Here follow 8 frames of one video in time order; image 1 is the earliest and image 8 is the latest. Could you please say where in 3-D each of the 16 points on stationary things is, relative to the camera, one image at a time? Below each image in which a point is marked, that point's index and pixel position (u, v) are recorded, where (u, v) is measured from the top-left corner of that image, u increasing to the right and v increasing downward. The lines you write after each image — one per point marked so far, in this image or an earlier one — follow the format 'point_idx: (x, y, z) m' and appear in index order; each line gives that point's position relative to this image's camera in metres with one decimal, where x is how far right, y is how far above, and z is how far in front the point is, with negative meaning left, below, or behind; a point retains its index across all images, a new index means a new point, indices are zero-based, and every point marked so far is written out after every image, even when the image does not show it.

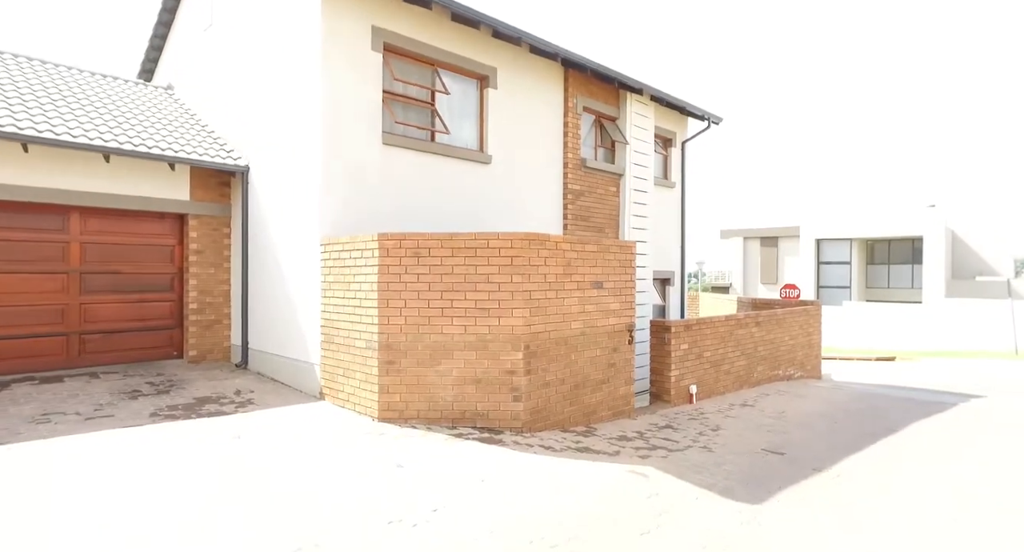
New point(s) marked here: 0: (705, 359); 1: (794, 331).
0: (+3.0, -1.3, +9.4) m
1: (+5.6, -1.1, +11.8) m
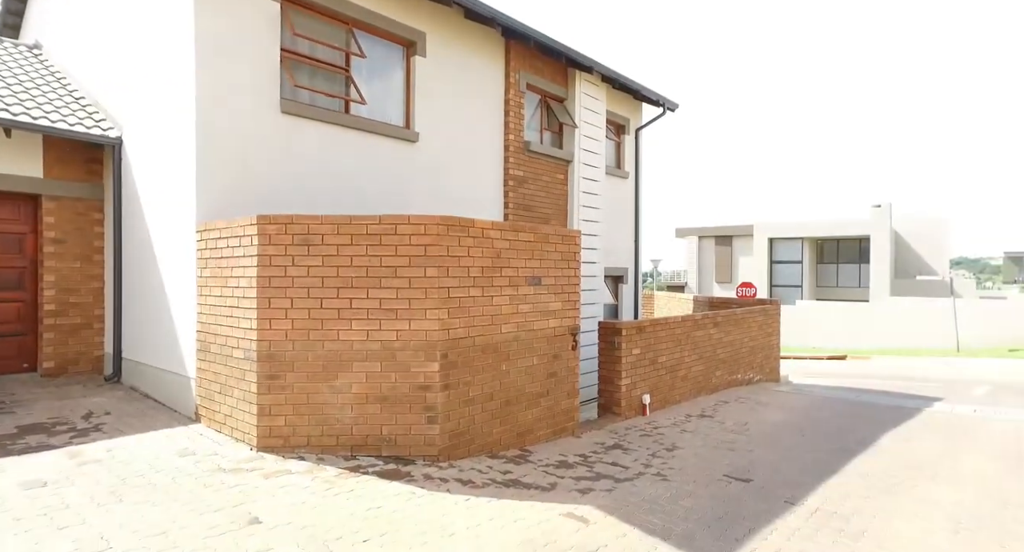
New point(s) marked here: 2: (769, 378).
0: (+2.1, -1.3, +8.4) m
1: (+4.5, -1.0, +11.0) m
2: (+5.2, -2.1, +12.0) m
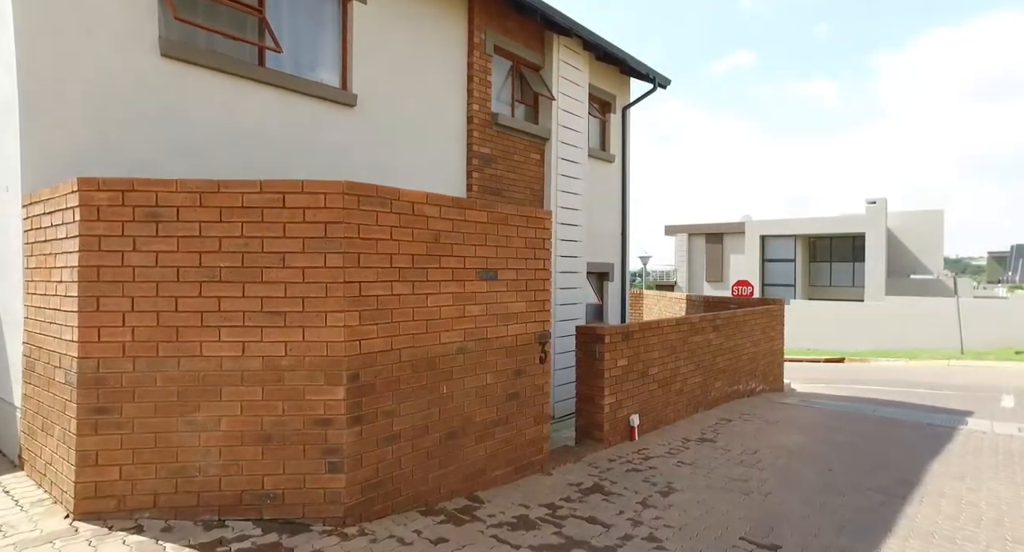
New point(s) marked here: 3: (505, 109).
0: (+1.6, -1.2, +7.0) m
1: (+4.0, -1.0, +9.7) m
2: (+4.7, -2.0, +10.6) m
3: (-0.1, +2.5, +8.9) m
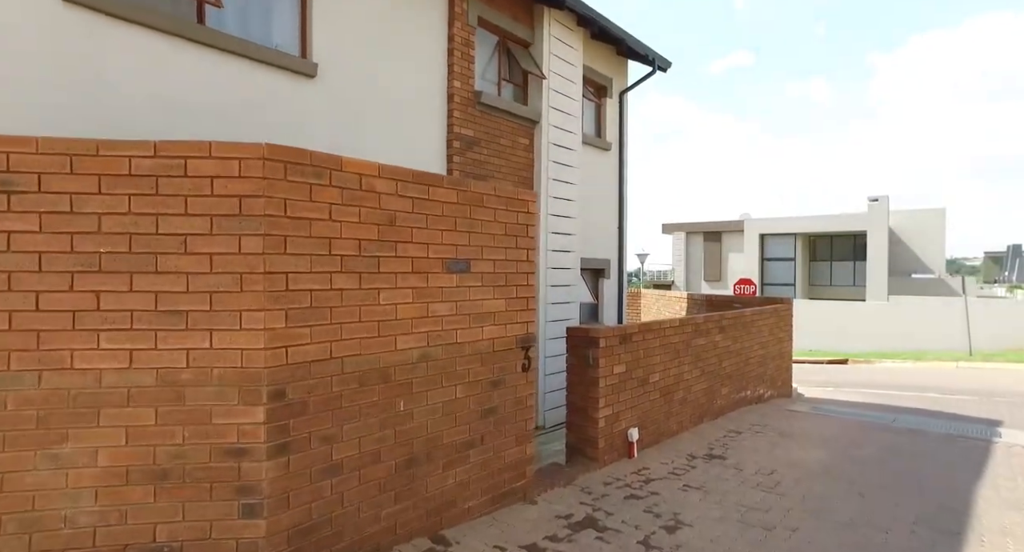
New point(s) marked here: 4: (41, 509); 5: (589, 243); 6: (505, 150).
0: (+1.5, -1.2, +6.2) m
1: (+3.8, -0.9, +8.9) m
2: (+4.5, -1.9, +9.8) m
3: (-0.3, +2.6, +8.1) m
4: (-2.1, -1.0, +2.7) m
5: (+1.3, +0.5, +9.9) m
6: (-0.1, +1.7, +8.1) m
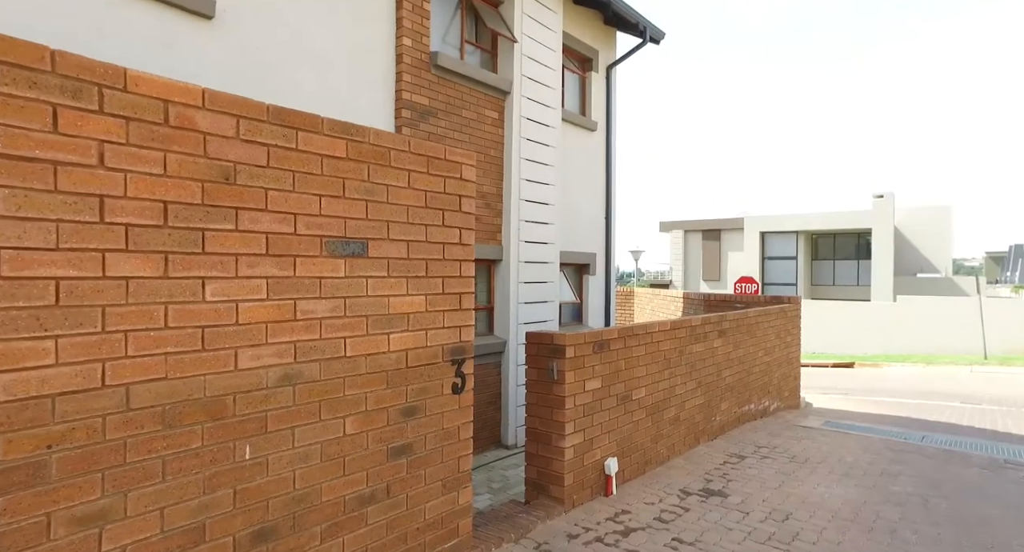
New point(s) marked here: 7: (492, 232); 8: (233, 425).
0: (+1.0, -1.1, +5.0) m
1: (+3.4, -0.8, +7.7) m
2: (+4.0, -1.9, +8.6) m
3: (-0.7, +2.6, +6.9) m
4: (-2.5, -1.0, +1.5) m
5: (+0.9, +0.6, +8.7) m
6: (-0.5, +1.8, +6.9) m
7: (-0.2, +0.5, +7.3) m
8: (-1.1, -0.6, +2.3) m
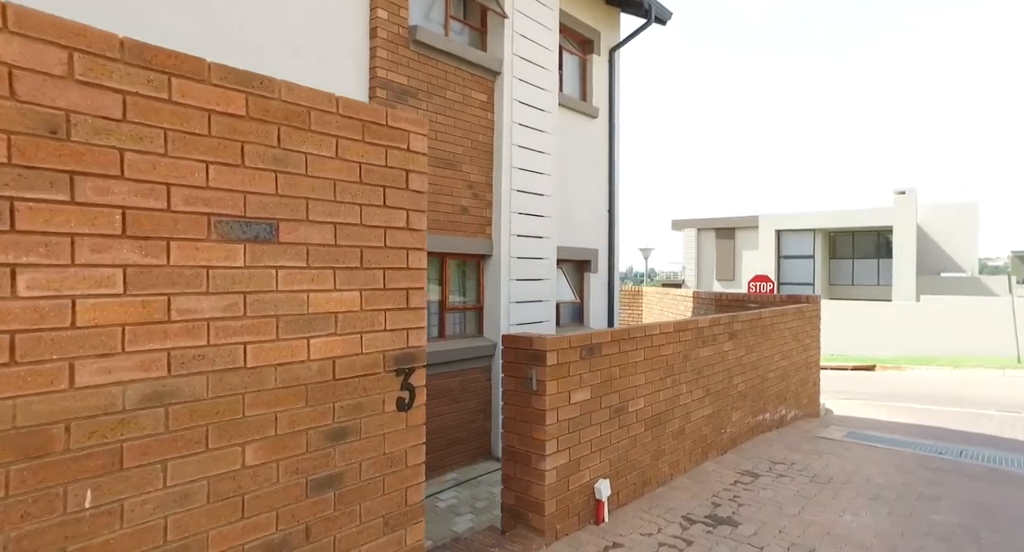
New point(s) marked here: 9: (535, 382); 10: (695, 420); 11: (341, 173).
0: (+0.9, -1.1, +4.4) m
1: (+3.3, -0.8, +7.0) m
2: (+4.0, -1.8, +8.0) m
3: (-0.8, +2.7, +6.3) m
4: (-2.8, -0.9, +1.0) m
5: (+0.8, +0.6, +8.1) m
6: (-0.6, +1.8, +6.4) m
7: (-0.3, +0.6, +6.7) m
8: (-1.3, -0.5, +1.7) m
9: (+0.1, -0.7, +3.7) m
10: (+1.6, -1.3, +5.2) m
11: (-0.7, +0.4, +2.5) m
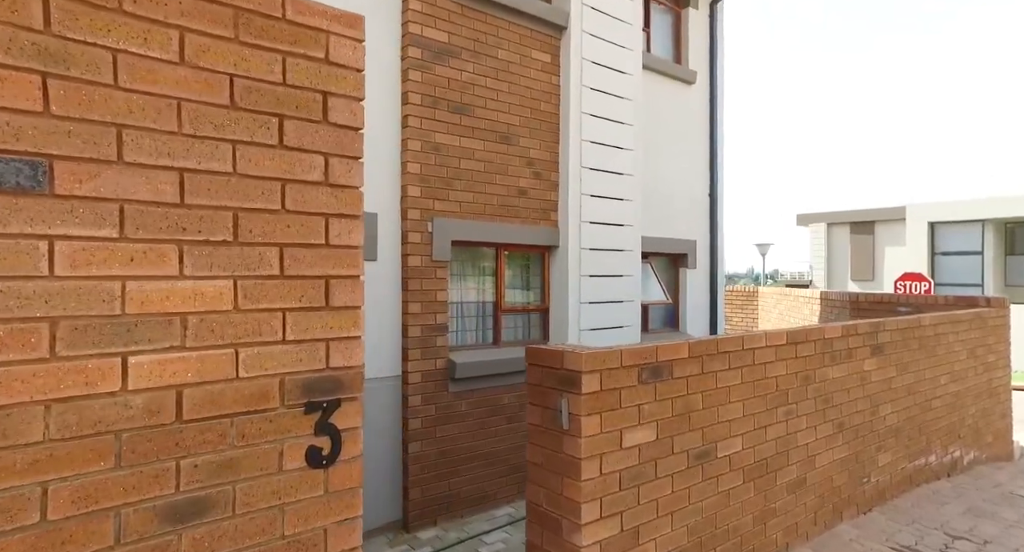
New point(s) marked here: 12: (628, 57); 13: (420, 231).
0: (+1.1, -1.0, +3.1) m
1: (+3.9, -0.7, +5.2) m
2: (+4.8, -1.8, +6.0) m
3: (-0.2, +2.7, +5.3) m
4: (-3.1, -0.9, +0.4) m
5: (+1.7, +0.7, +6.7) m
6: (0.0, +1.9, +5.3) m
7: (+0.3, +0.6, +5.6) m
8: (-1.5, -0.5, +0.9) m
9: (+0.2, -0.6, +2.6) m
10: (+1.9, -1.2, +3.7) m
11: (-0.8, +0.5, +1.6) m
12: (+1.2, +2.3, +6.1) m
13: (-0.7, +0.4, +4.8) m
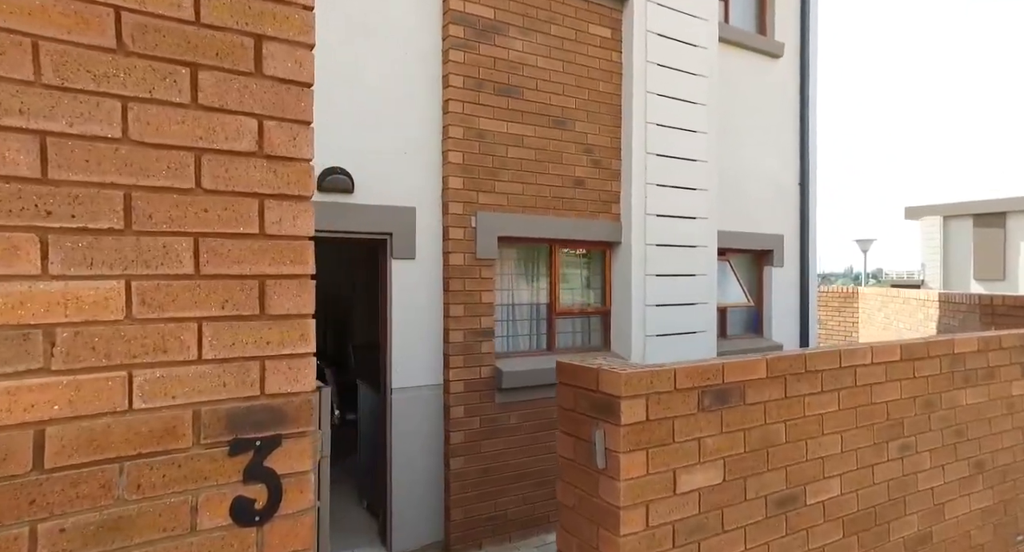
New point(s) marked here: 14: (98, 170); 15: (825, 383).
0: (+1.2, -1.0, +2.5) m
1: (+4.3, -0.7, +4.2) m
2: (+5.3, -1.8, +4.8) m
3: (+0.2, +2.7, +4.8) m
4: (-3.3, -0.9, +0.4) m
5: (+2.3, +0.7, +6.0) m
6: (+0.4, +1.9, +4.8) m
7: (+0.8, +0.6, +5.1) m
8: (-1.7, -0.5, +0.6) m
9: (+0.3, -0.6, +2.0) m
10: (+2.2, -1.2, +3.0) m
11: (-0.9, +0.5, +1.2) m
12: (+1.7, +2.3, +5.4) m
13: (-0.4, +0.4, +4.4) m
14: (-0.8, +0.2, +1.2) m
15: (+1.3, -0.4, +2.5) m
